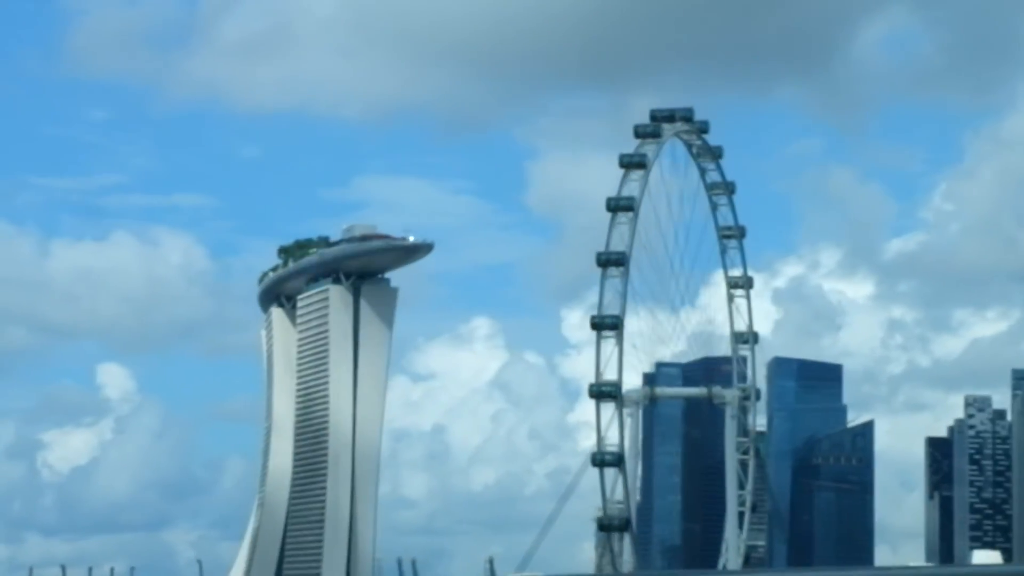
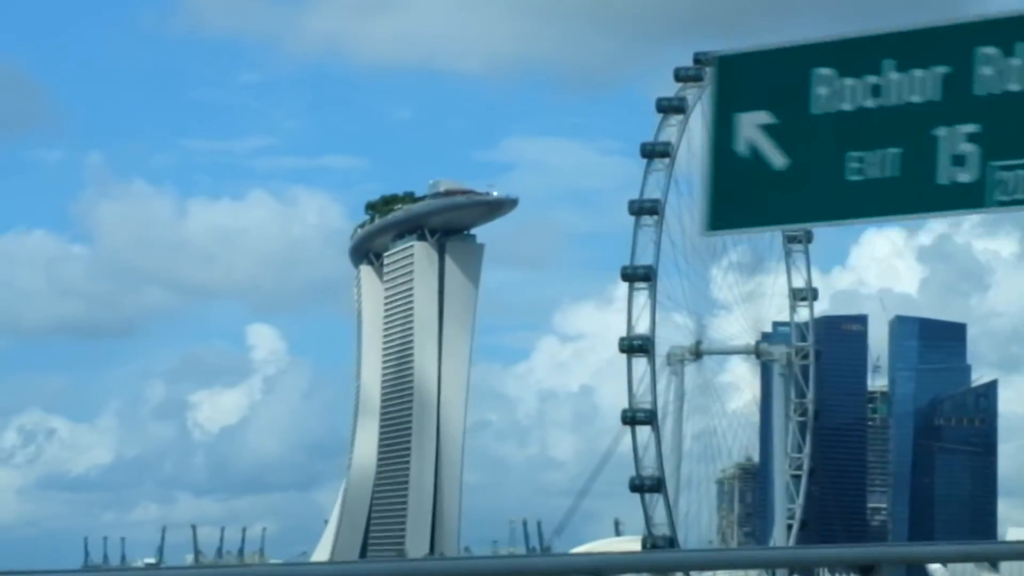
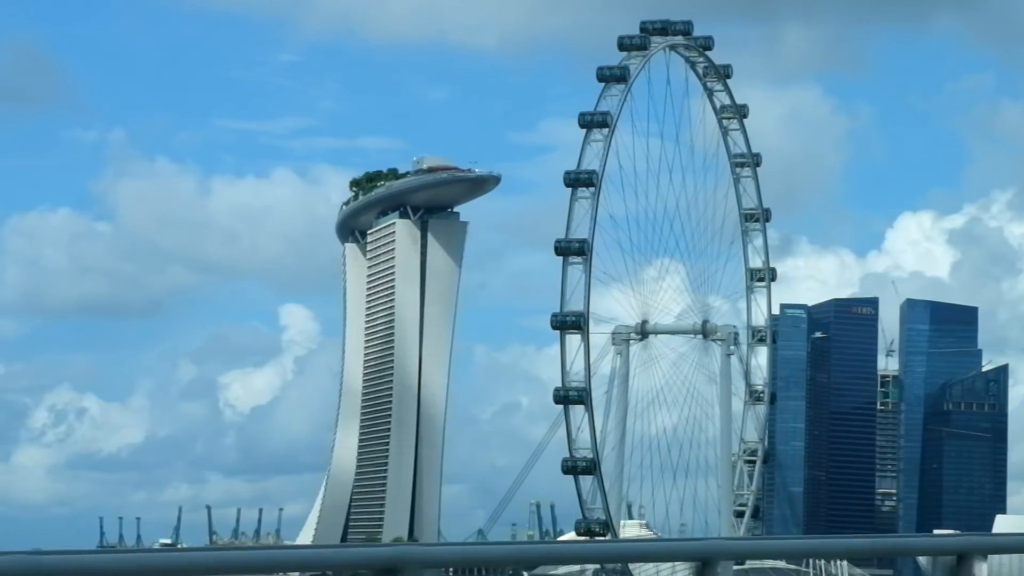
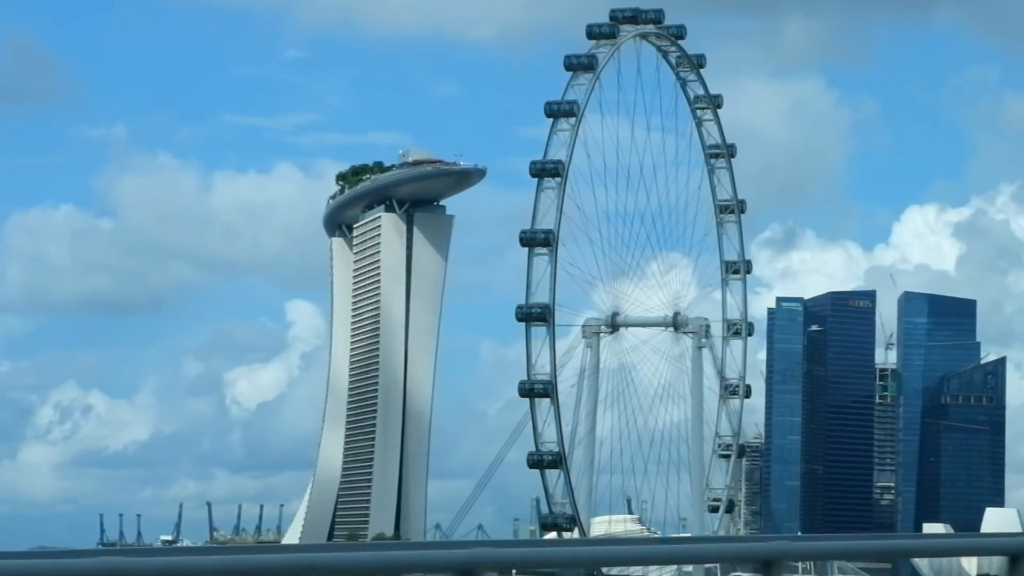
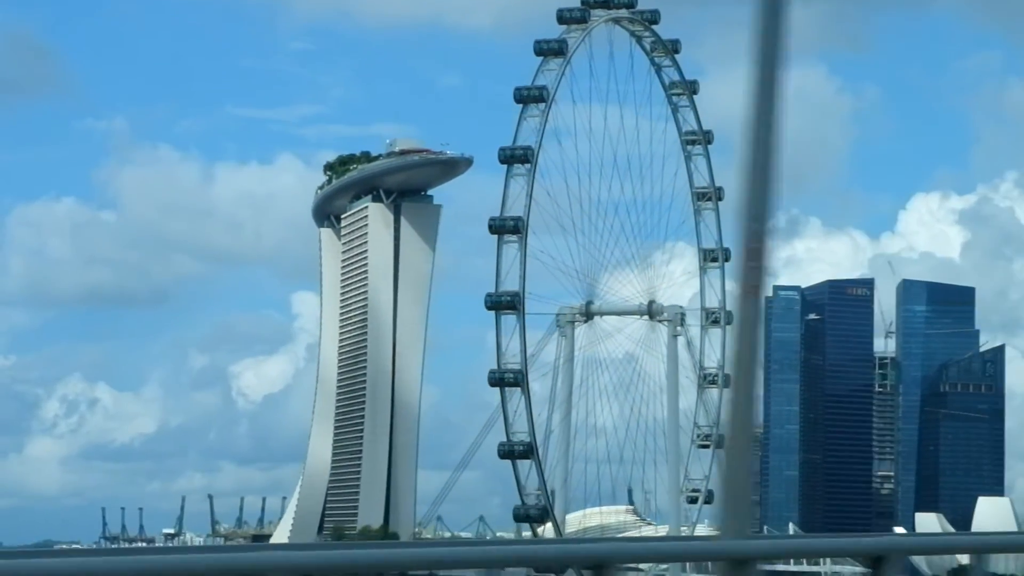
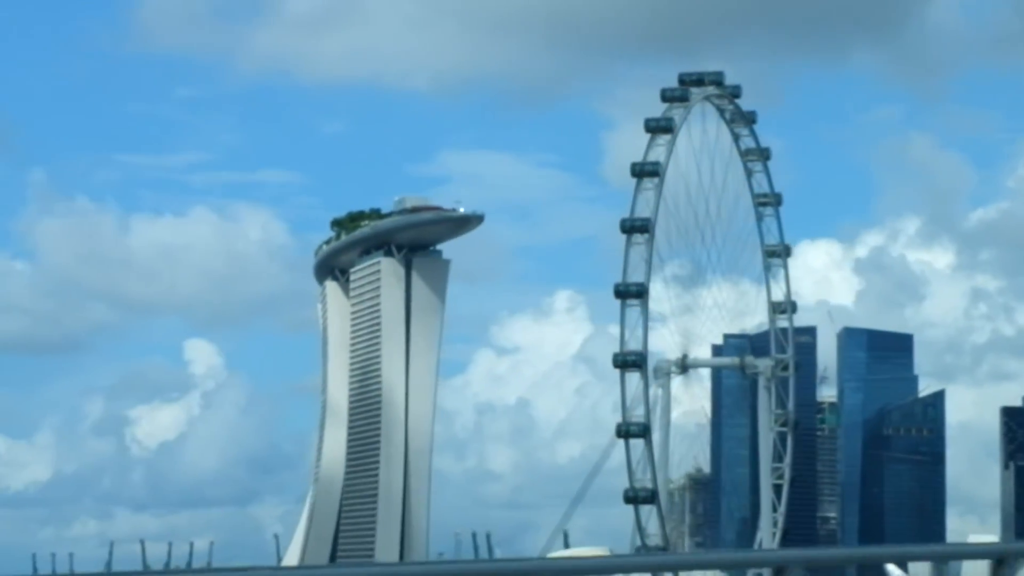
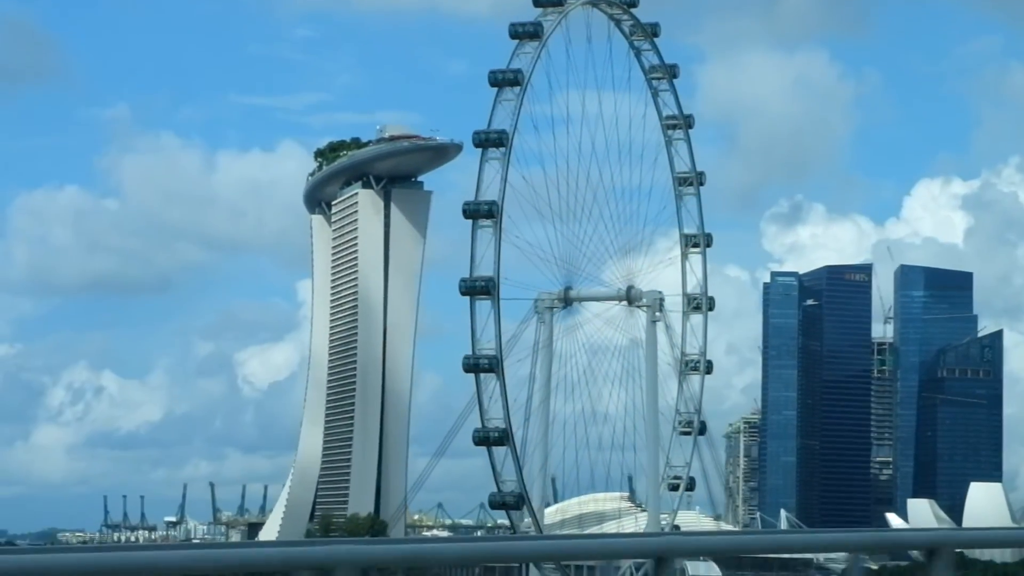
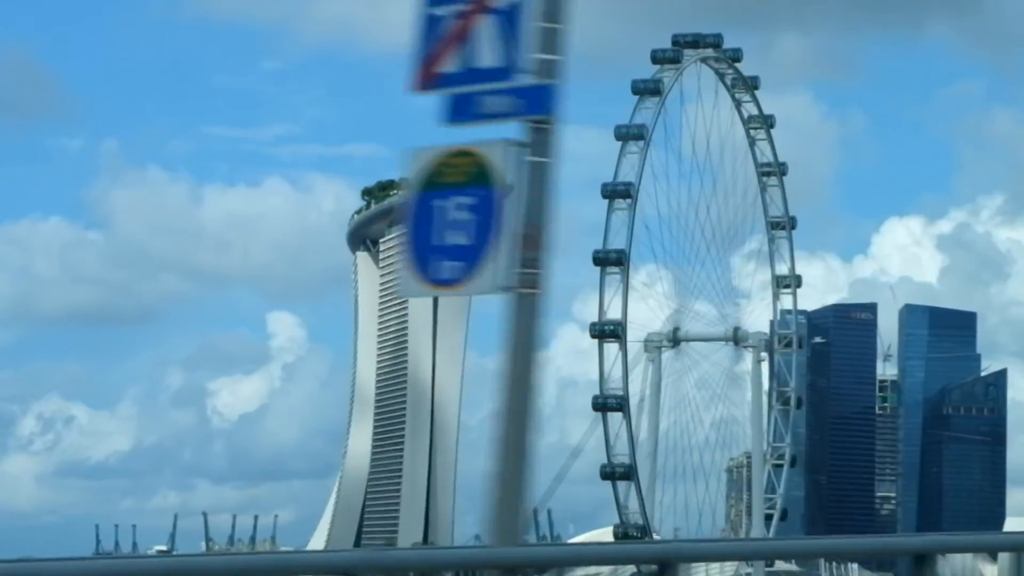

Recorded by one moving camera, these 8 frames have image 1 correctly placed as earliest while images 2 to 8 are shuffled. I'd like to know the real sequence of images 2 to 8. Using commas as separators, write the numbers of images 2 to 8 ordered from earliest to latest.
6, 2, 8, 3, 4, 5, 7
